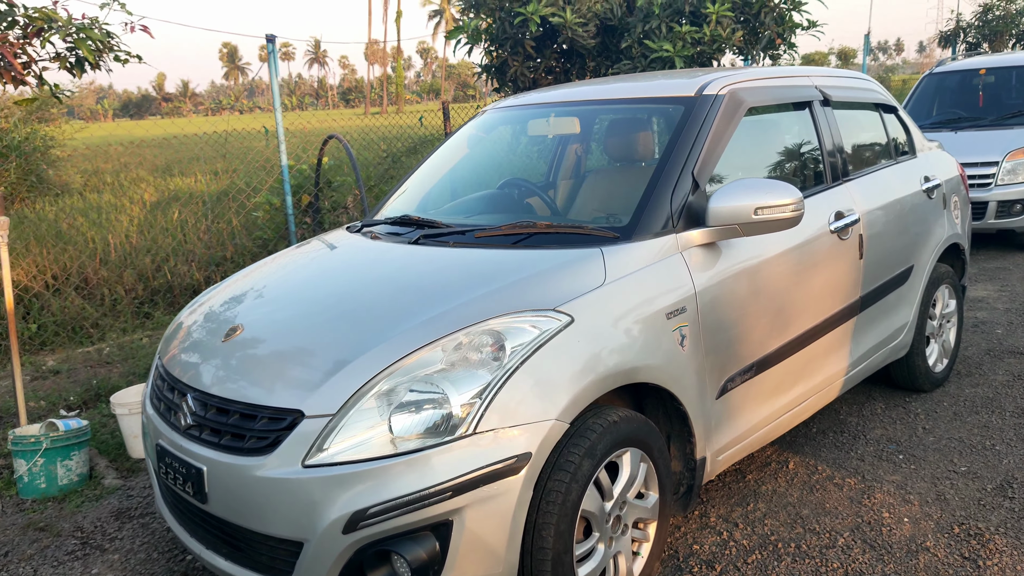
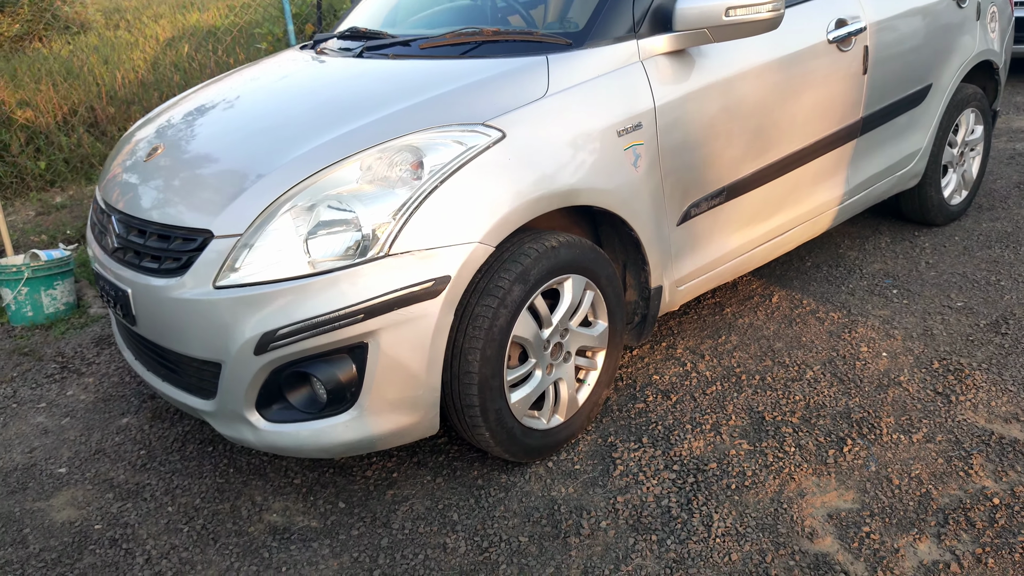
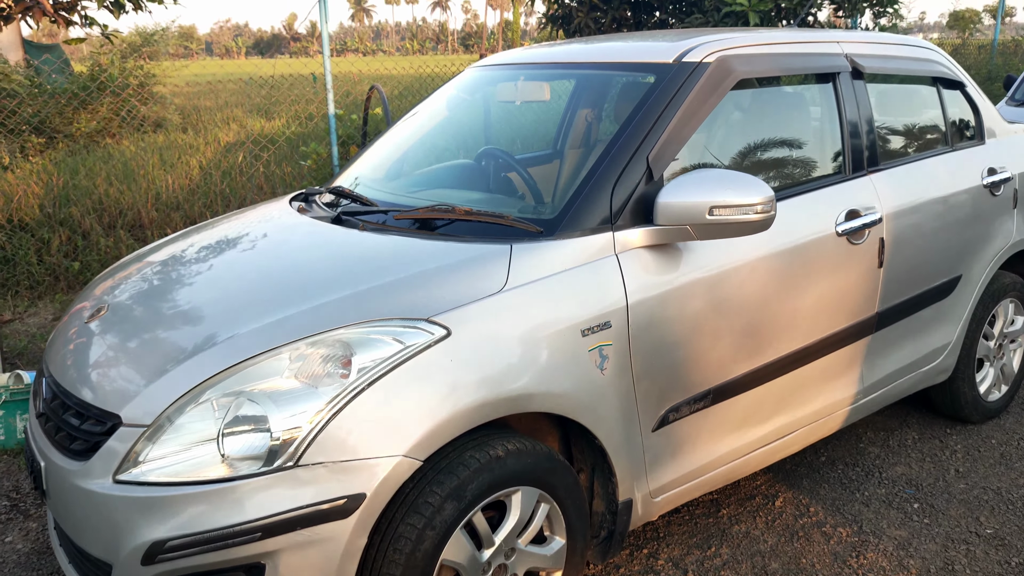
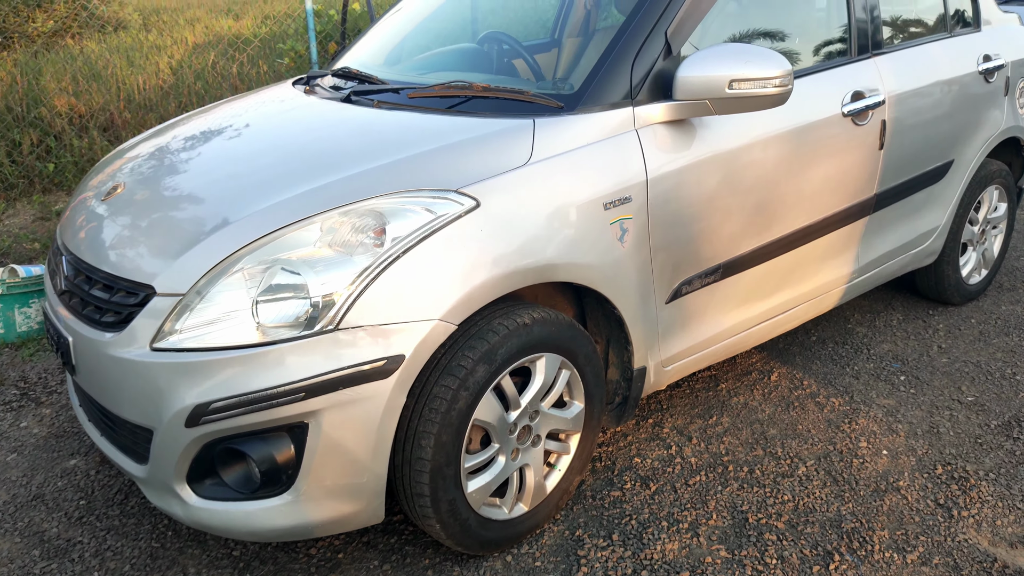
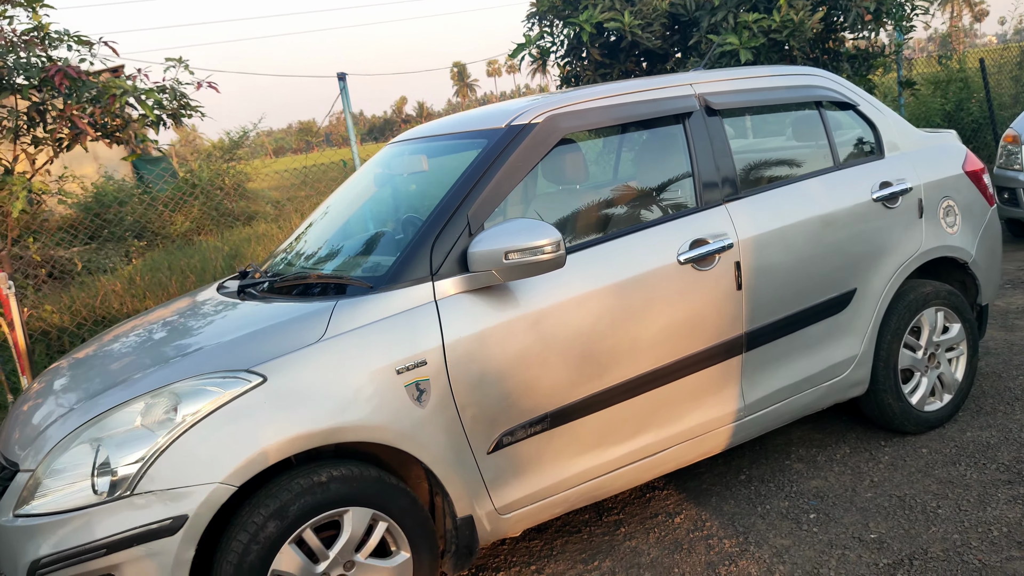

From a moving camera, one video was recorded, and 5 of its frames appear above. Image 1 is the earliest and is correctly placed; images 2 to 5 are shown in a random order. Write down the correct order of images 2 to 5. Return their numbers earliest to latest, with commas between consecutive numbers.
2, 4, 3, 5
